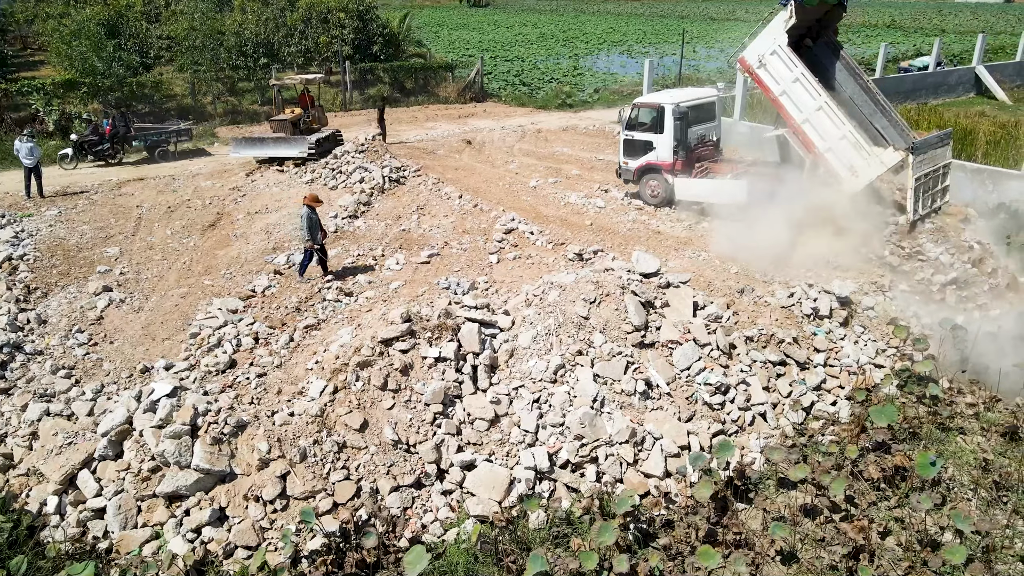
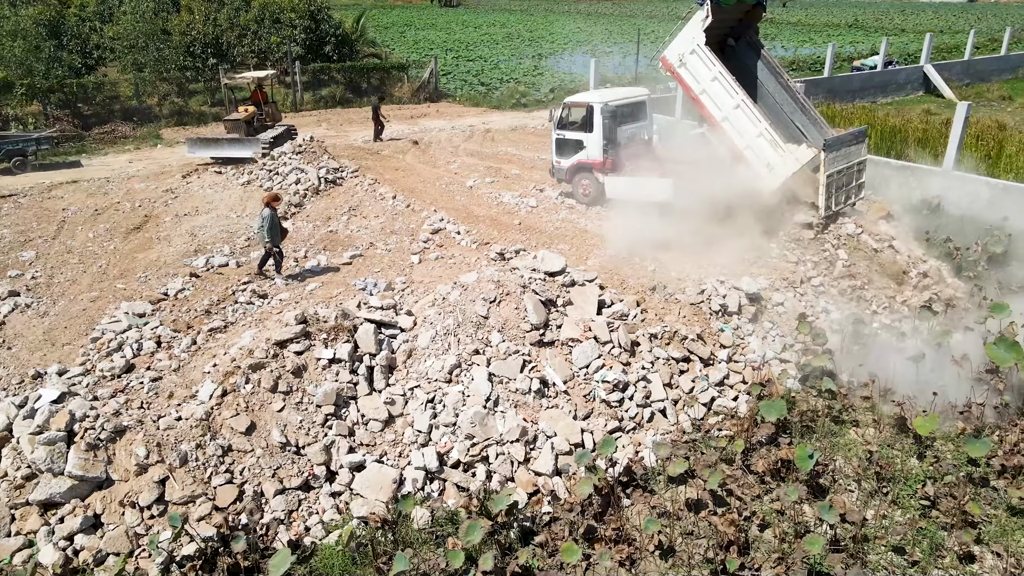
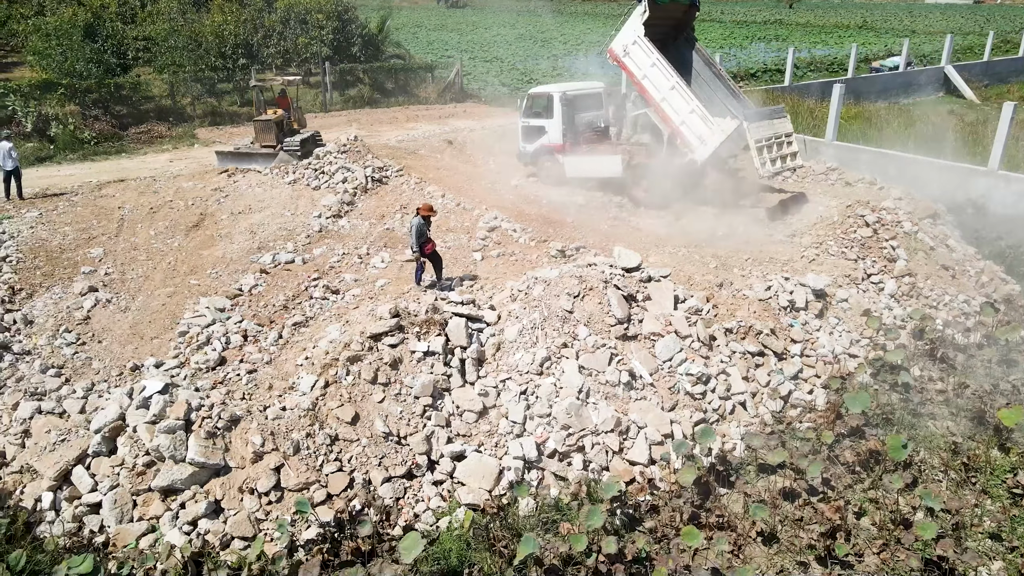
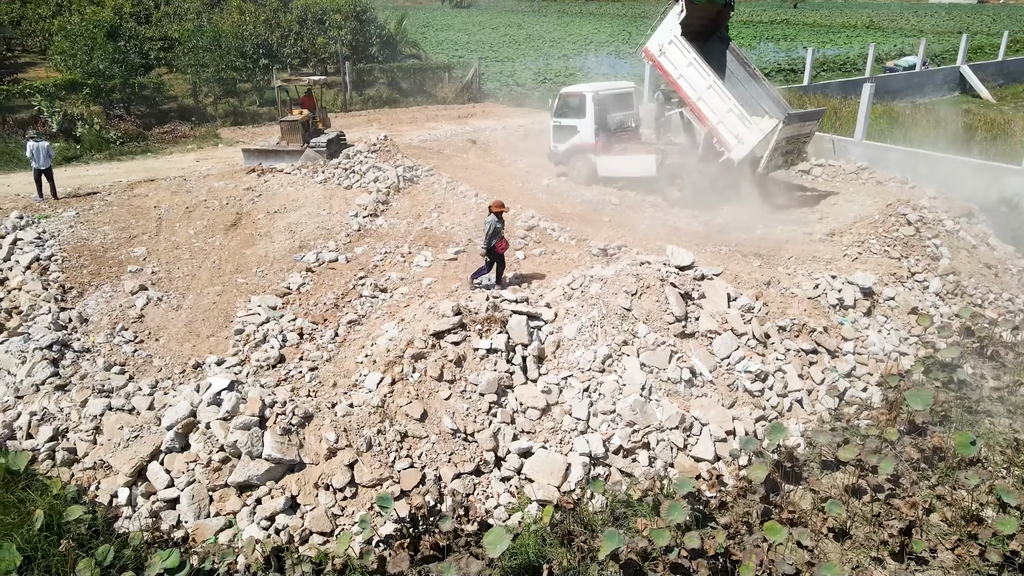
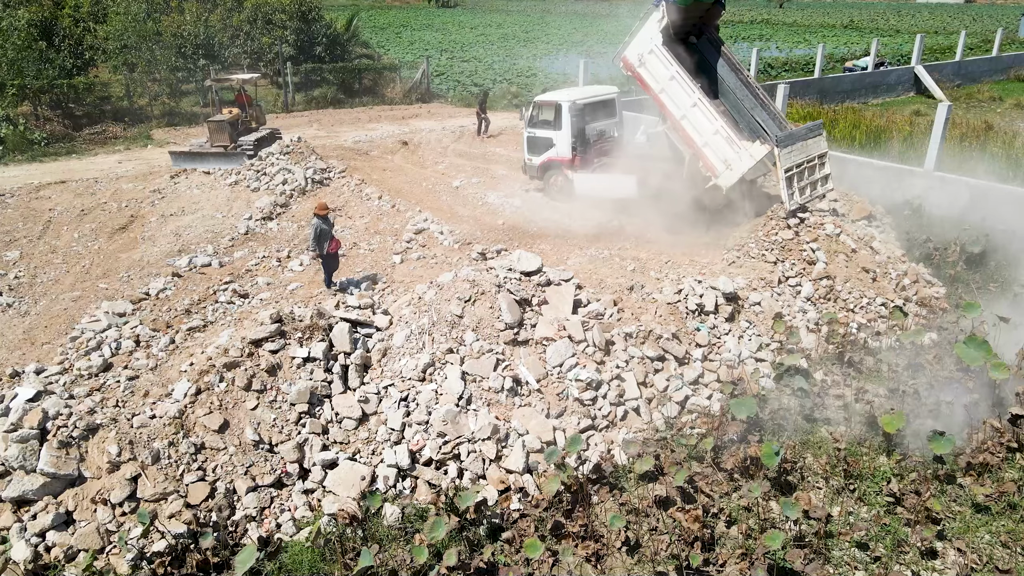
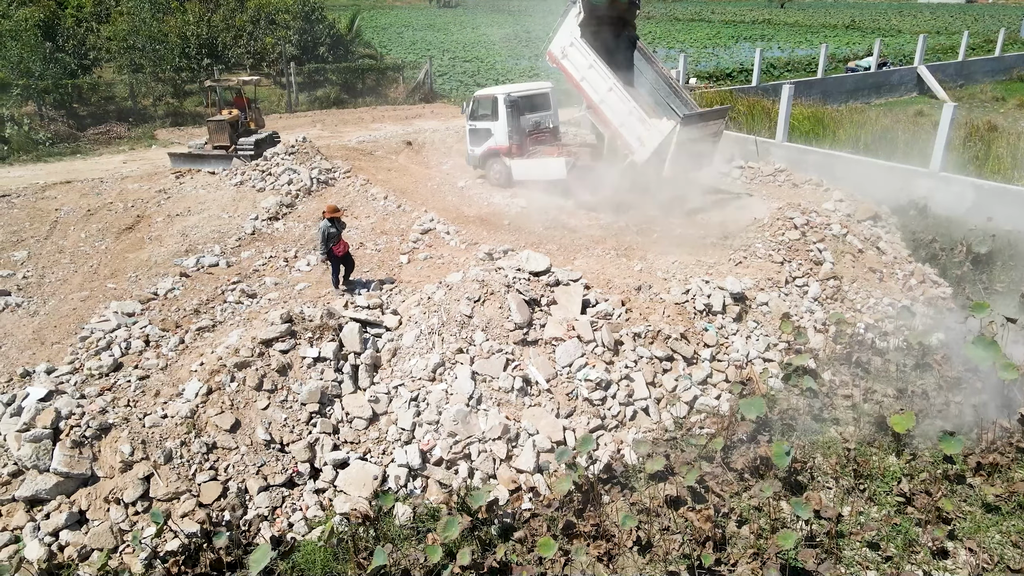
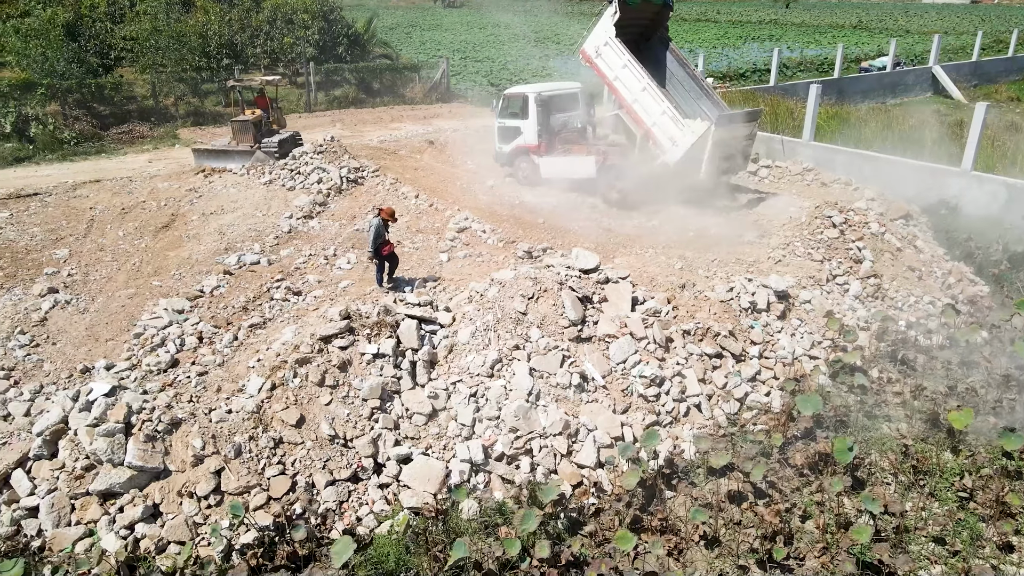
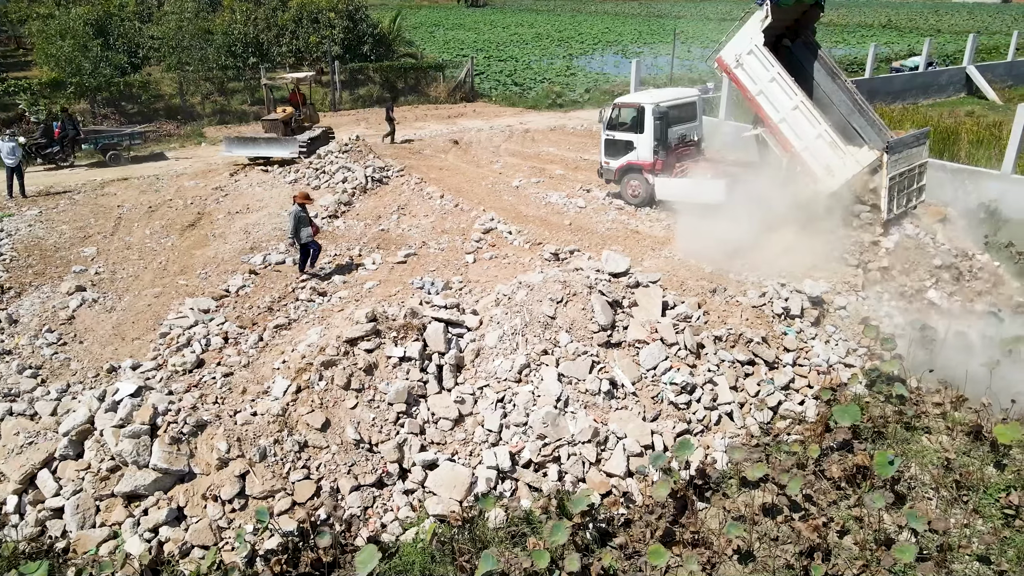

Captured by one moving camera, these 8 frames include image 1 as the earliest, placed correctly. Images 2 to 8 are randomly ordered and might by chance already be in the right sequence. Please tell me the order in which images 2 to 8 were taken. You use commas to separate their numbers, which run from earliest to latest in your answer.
8, 2, 5, 6, 7, 3, 4
